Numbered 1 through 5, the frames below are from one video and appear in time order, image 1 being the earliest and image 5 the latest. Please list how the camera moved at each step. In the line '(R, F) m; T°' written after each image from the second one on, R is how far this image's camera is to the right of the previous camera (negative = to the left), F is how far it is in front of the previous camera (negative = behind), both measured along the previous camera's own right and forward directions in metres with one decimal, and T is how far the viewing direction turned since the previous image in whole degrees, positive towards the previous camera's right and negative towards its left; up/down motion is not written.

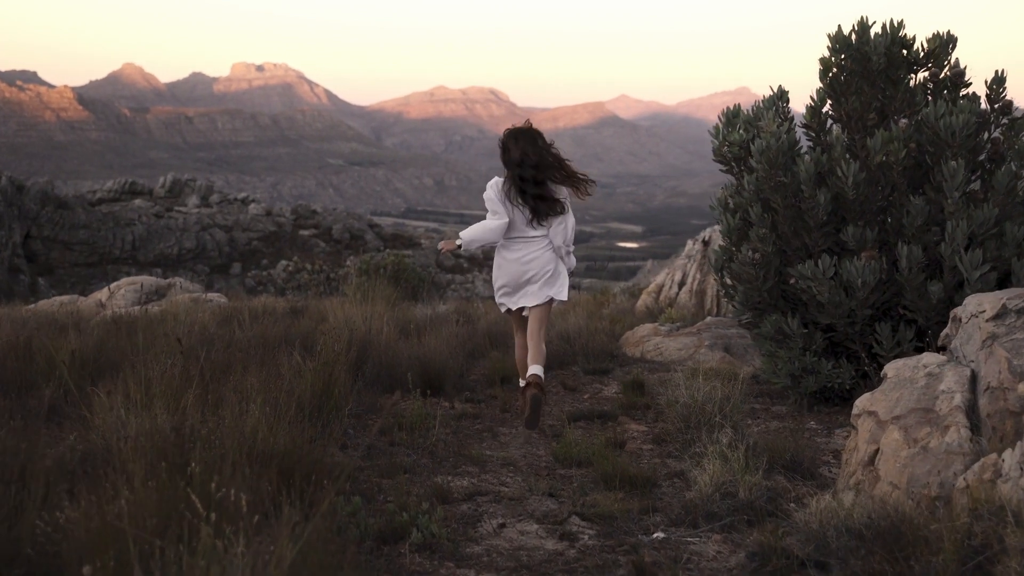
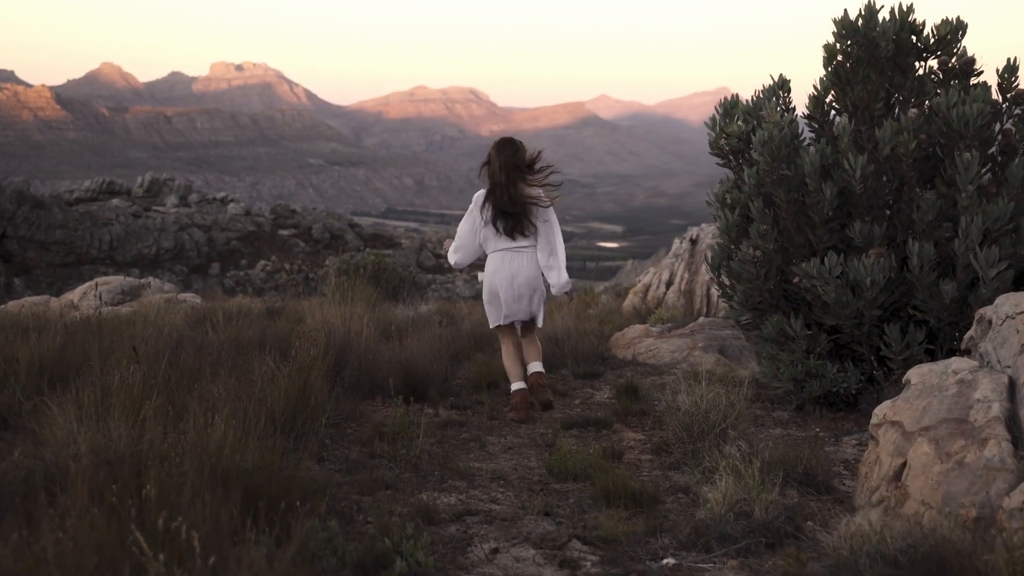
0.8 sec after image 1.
(0.0, +0.4) m; +1°
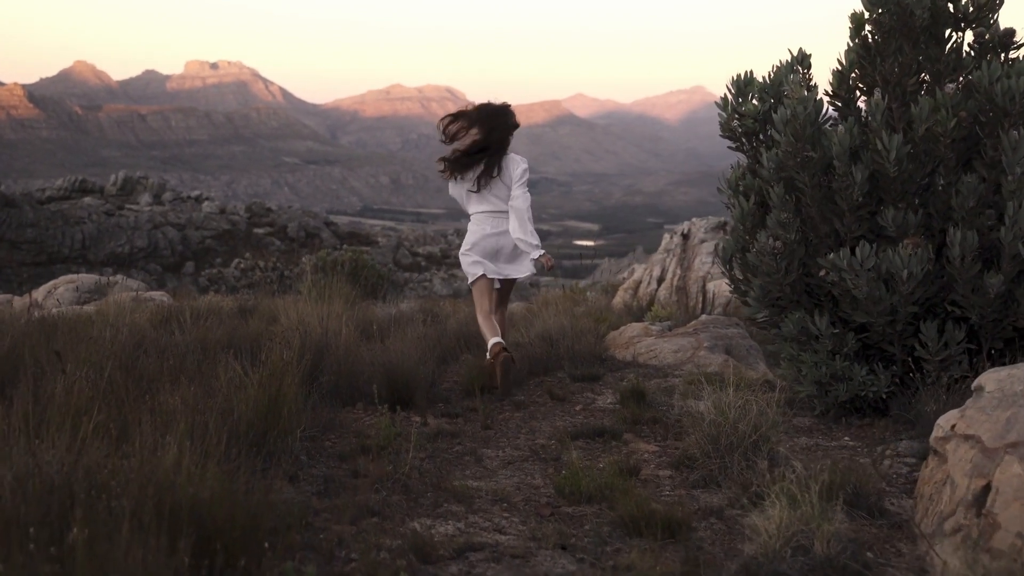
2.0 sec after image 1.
(-0.1, +0.6) m; +2°
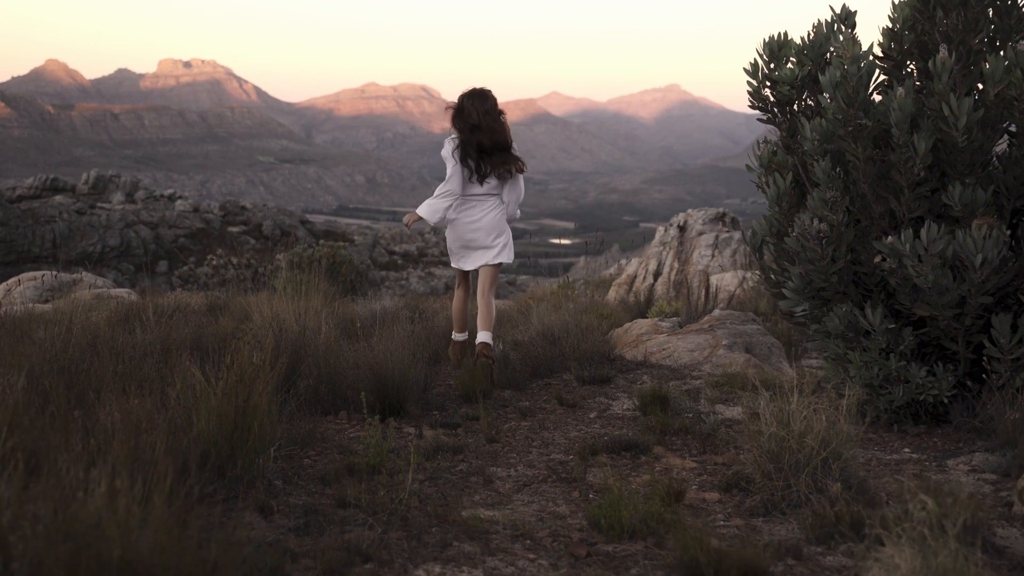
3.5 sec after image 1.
(-0.2, +0.7) m; +2°
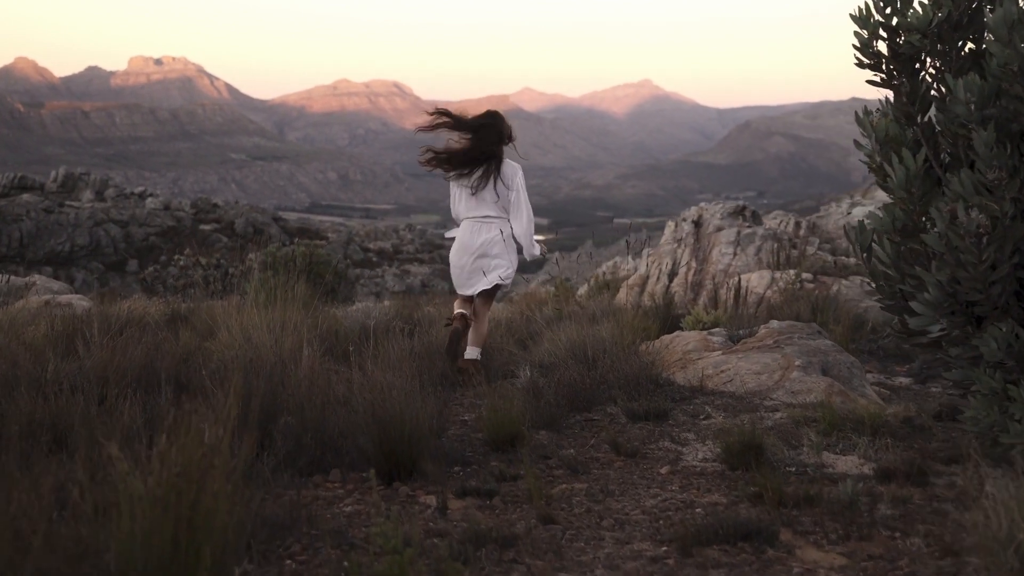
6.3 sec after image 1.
(-0.3, +1.3) m; +2°
